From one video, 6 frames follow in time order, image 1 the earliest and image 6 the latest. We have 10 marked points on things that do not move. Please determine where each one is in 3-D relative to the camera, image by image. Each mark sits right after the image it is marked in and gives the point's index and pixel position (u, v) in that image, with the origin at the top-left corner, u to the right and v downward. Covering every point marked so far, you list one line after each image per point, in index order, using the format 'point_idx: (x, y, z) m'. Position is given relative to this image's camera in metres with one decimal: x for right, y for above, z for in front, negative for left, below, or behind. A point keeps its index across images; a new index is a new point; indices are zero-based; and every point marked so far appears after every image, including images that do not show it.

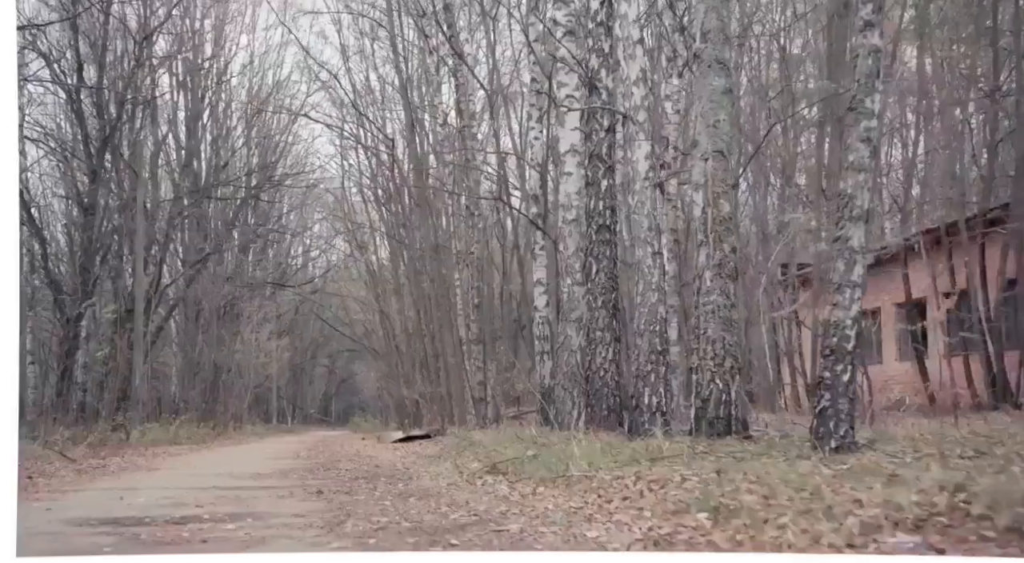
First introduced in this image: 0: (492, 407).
0: (-0.1, -1.7, +13.4) m
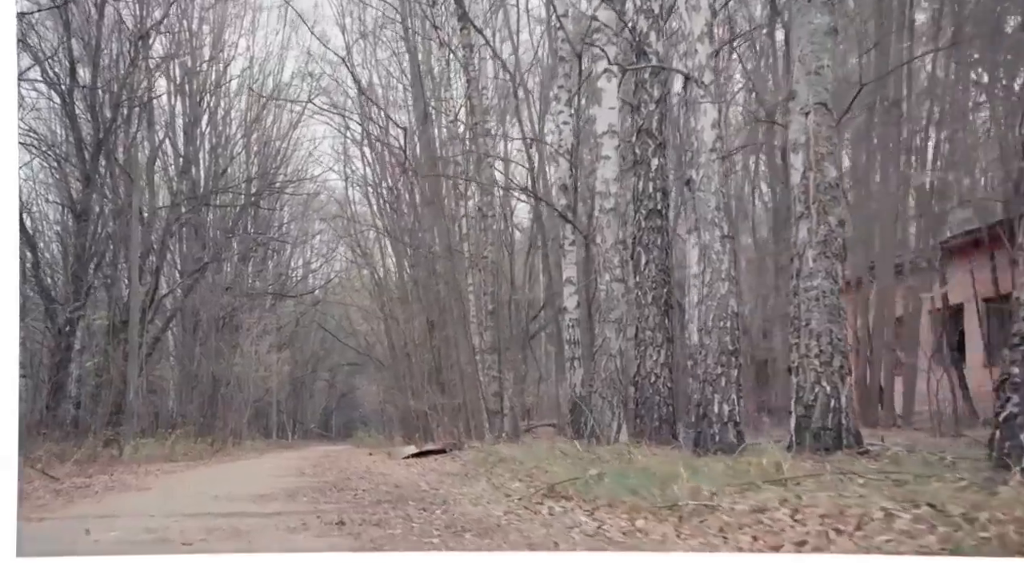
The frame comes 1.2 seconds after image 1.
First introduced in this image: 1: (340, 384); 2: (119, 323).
0: (0.0, -1.8, +12.7) m
1: (-2.4, -1.4, +13.3) m
2: (-4.7, -0.6, +11.9) m
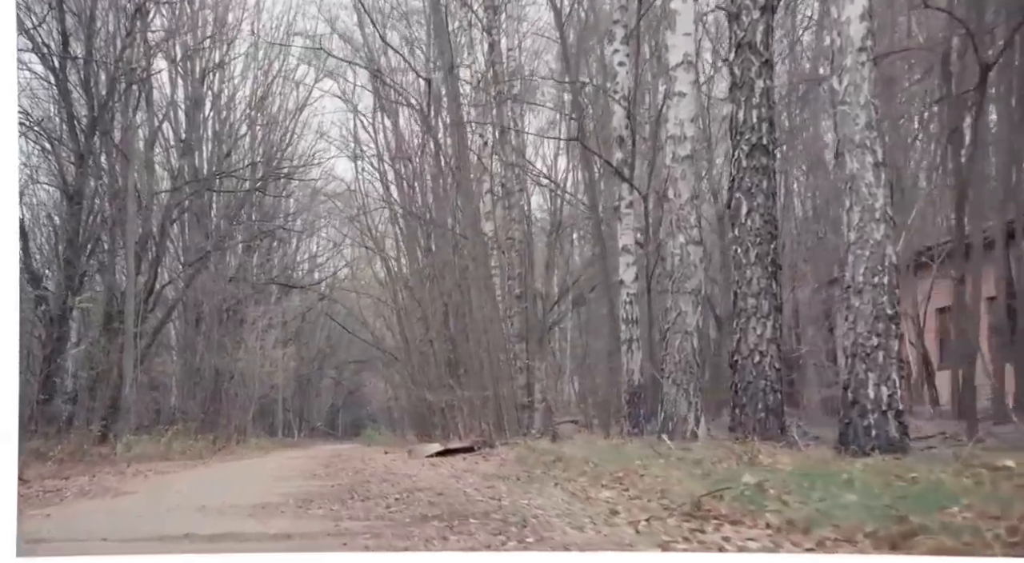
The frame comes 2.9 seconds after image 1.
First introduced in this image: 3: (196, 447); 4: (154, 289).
0: (+0.4, -1.6, +11.7) m
1: (-2.1, -1.2, +12.3) m
2: (-4.4, -0.4, +10.9) m
3: (-3.7, -1.9, +11.3) m
4: (-4.3, -0.1, +11.5) m
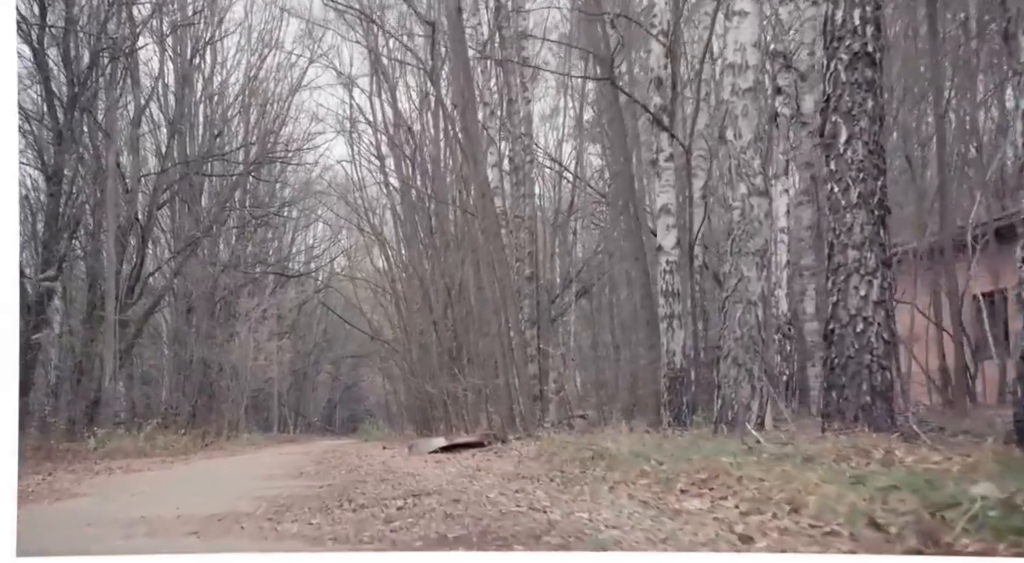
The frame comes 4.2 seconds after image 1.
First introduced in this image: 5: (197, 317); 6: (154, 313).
0: (+0.4, -1.4, +10.9) m
1: (-2.0, -1.1, +11.5) m
2: (-4.3, -0.2, +10.1) m
3: (-3.6, -1.7, +10.4) m
4: (-4.2, +0.1, +10.6) m
5: (-3.7, -0.4, +11.1) m
6: (-4.0, -0.3, +10.6) m
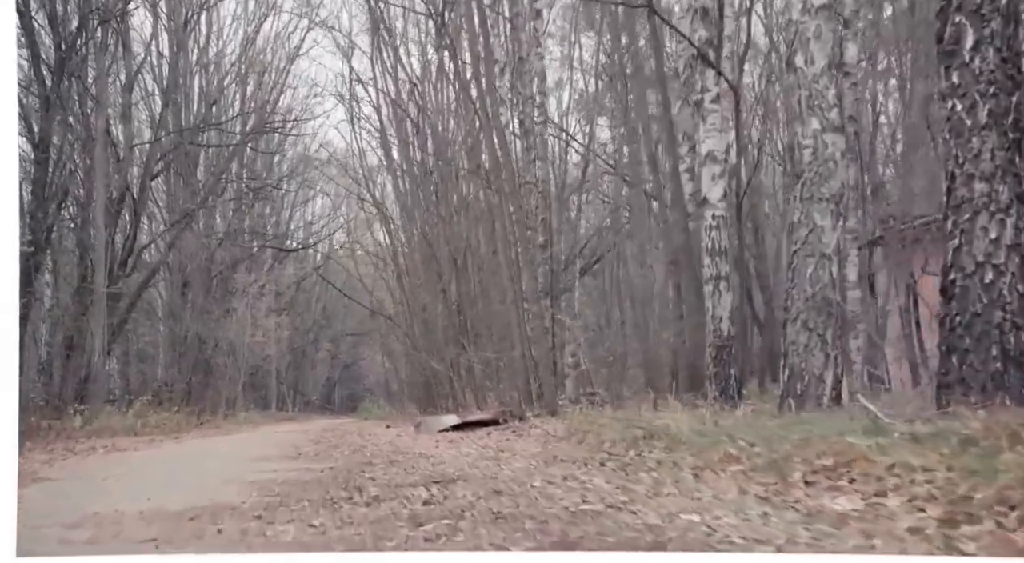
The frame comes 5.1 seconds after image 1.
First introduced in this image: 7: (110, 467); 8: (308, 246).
0: (+0.5, -1.1, +10.4) m
1: (-1.9, -0.7, +10.9) m
2: (-4.2, +0.1, +9.5) m
3: (-3.5, -1.4, +9.9) m
4: (-4.1, +0.4, +10.0) m
5: (-3.6, 0.0, +10.6) m
6: (-3.9, 0.0, +10.1) m
7: (-3.4, -1.6, +8.1) m
8: (-2.2, +0.5, +10.3) m
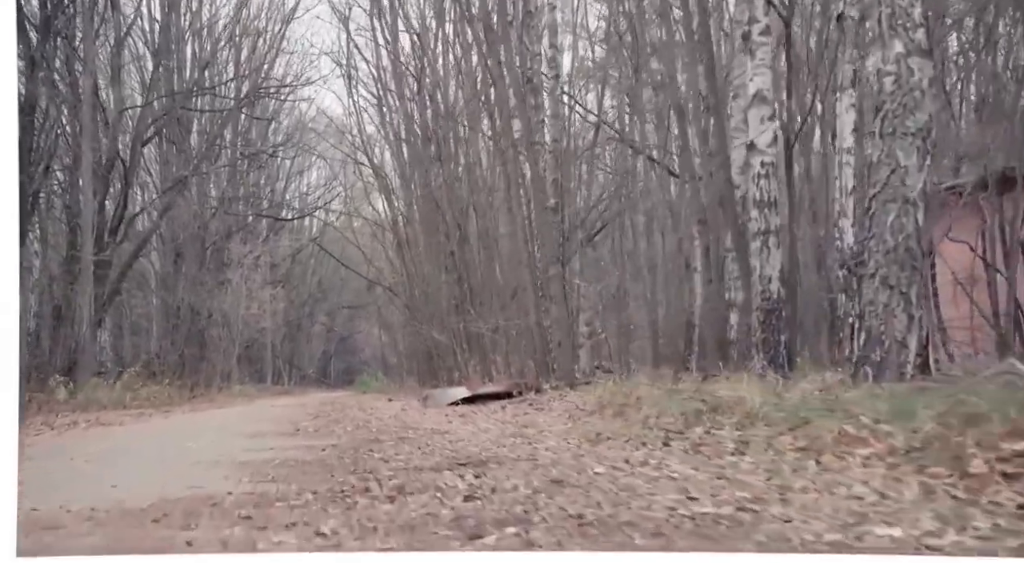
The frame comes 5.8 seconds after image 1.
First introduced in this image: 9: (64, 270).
0: (+0.6, -0.8, +9.9) m
1: (-1.8, -0.4, +10.5) m
2: (-4.1, +0.4, +9.0) m
3: (-3.4, -1.1, +9.4) m
4: (-4.0, +0.8, +9.5) m
5: (-3.5, +0.3, +10.1) m
6: (-3.8, +0.3, +9.6) m
7: (-3.3, -1.4, +7.6) m
8: (-2.1, +0.8, +9.8) m
9: (-4.2, +0.2, +8.8) m
